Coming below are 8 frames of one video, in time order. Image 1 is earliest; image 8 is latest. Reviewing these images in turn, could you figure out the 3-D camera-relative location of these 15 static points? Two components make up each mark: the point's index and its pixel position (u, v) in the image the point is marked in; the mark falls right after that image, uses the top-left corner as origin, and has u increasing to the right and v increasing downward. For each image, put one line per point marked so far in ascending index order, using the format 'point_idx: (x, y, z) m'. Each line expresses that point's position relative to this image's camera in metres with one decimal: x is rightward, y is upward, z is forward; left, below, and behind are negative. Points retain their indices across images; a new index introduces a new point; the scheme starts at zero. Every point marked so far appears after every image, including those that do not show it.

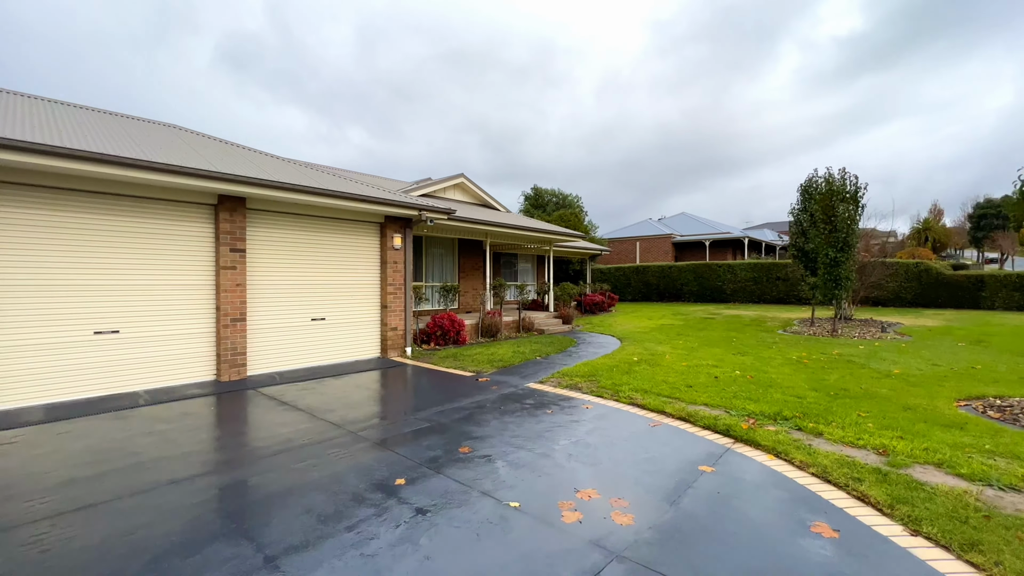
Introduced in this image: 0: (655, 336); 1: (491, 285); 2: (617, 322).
0: (+3.5, -1.2, +10.9) m
1: (-0.6, +0.1, +12.0) m
2: (+3.5, -1.2, +15.0) m
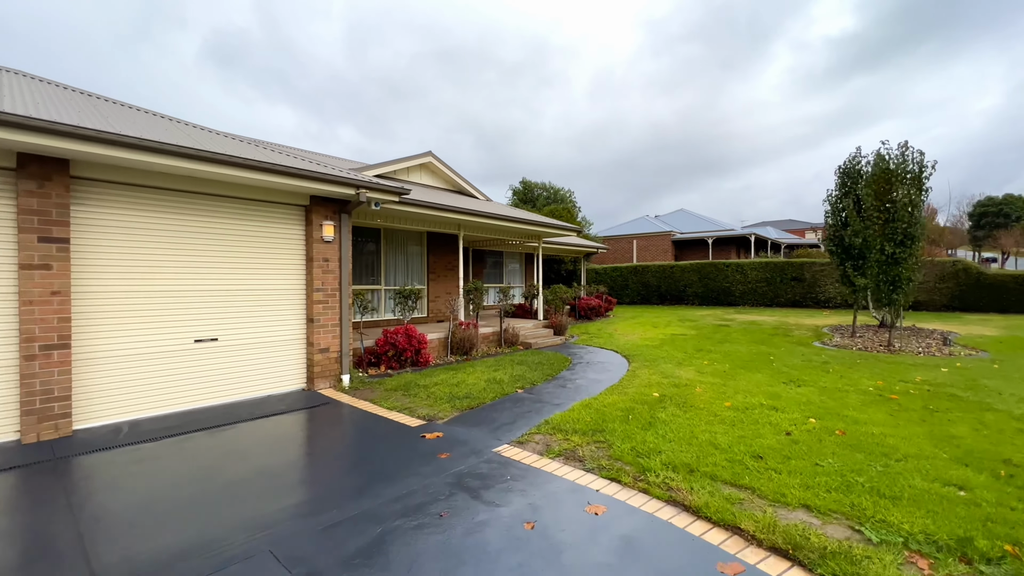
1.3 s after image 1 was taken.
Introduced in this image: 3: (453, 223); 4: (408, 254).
0: (+3.1, -1.3, +8.7) m
1: (-1.0, 0.0, +9.7) m
2: (+3.0, -1.2, +12.7) m
3: (-1.3, +1.5, +10.0) m
4: (-2.5, +0.8, +10.6) m
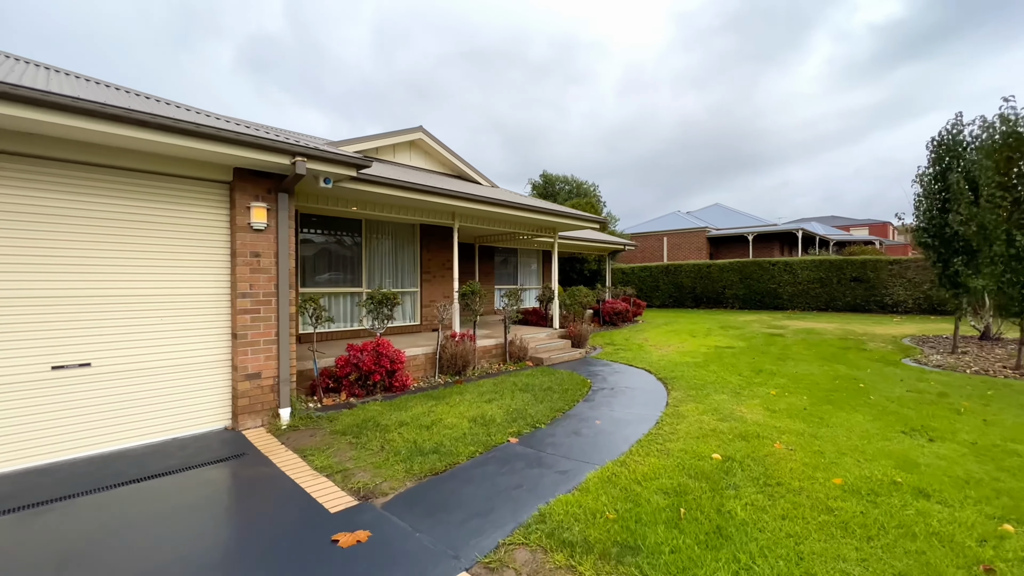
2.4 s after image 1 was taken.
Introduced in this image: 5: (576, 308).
0: (+3.1, -1.3, +6.7) m
1: (-0.9, -0.1, +8.0) m
2: (+3.3, -1.3, +10.7) m
3: (-1.2, +1.4, +8.2) m
4: (-2.3, +0.7, +9.0) m
5: (+1.5, -0.5, +10.2) m
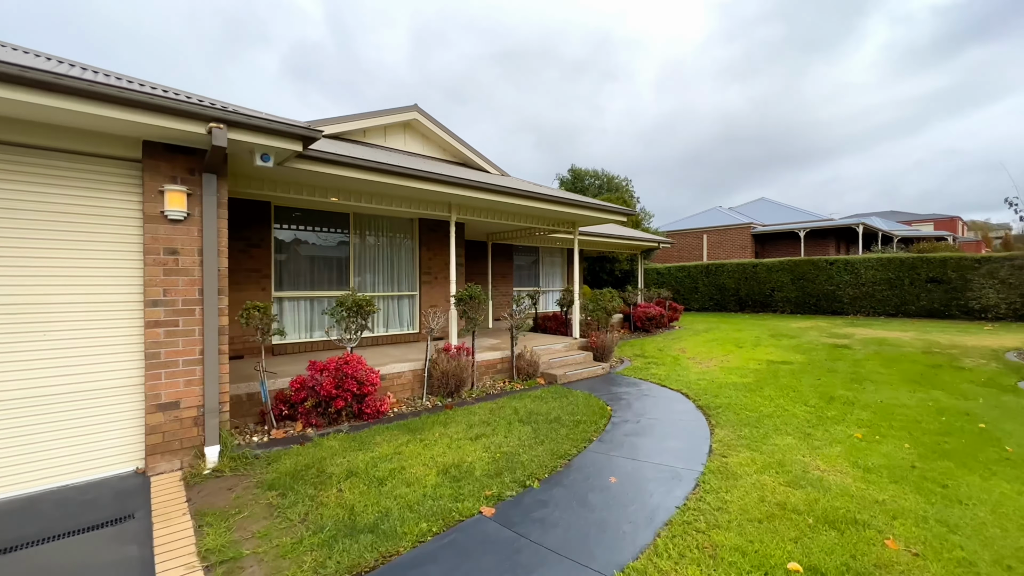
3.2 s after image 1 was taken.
0: (+3.1, -1.4, +5.2) m
1: (-0.8, -0.1, +6.8) m
2: (+3.6, -1.4, +9.2) m
3: (-1.1, +1.4, +7.1) m
4: (-2.1, +0.7, +7.9) m
5: (+1.7, -0.6, +8.8) m
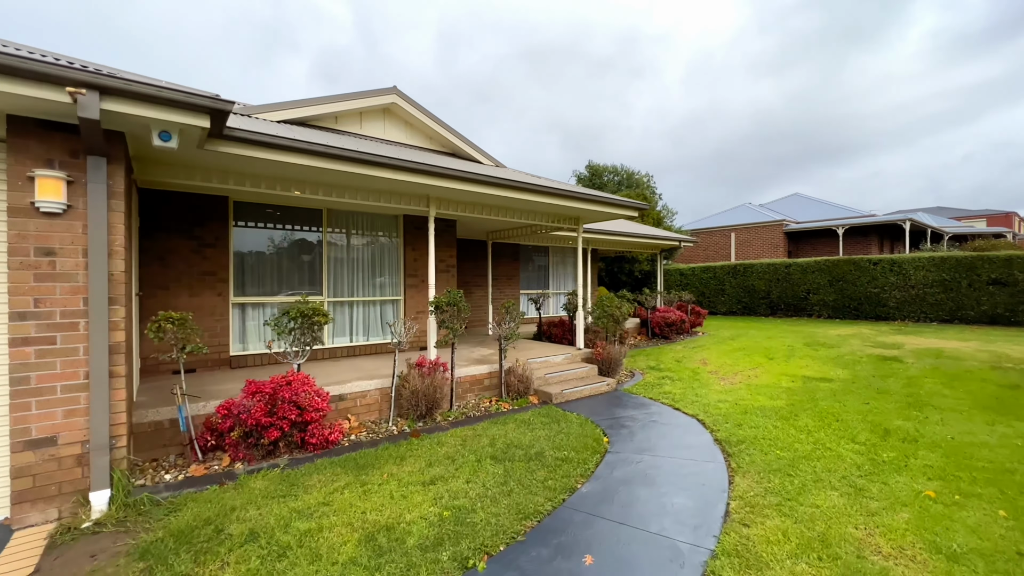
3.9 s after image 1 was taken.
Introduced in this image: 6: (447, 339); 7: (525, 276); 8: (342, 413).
0: (+2.9, -1.5, +4.2) m
1: (-1.0, -0.2, +6.0) m
2: (+3.5, -1.4, +8.1) m
3: (-1.2, +1.3, +6.2) m
4: (-2.2, +0.6, +7.1) m
5: (+1.7, -0.7, +7.8) m
6: (-0.8, -0.7, +5.9) m
7: (+0.3, +0.4, +12.0) m
8: (-1.9, -1.4, +5.0) m
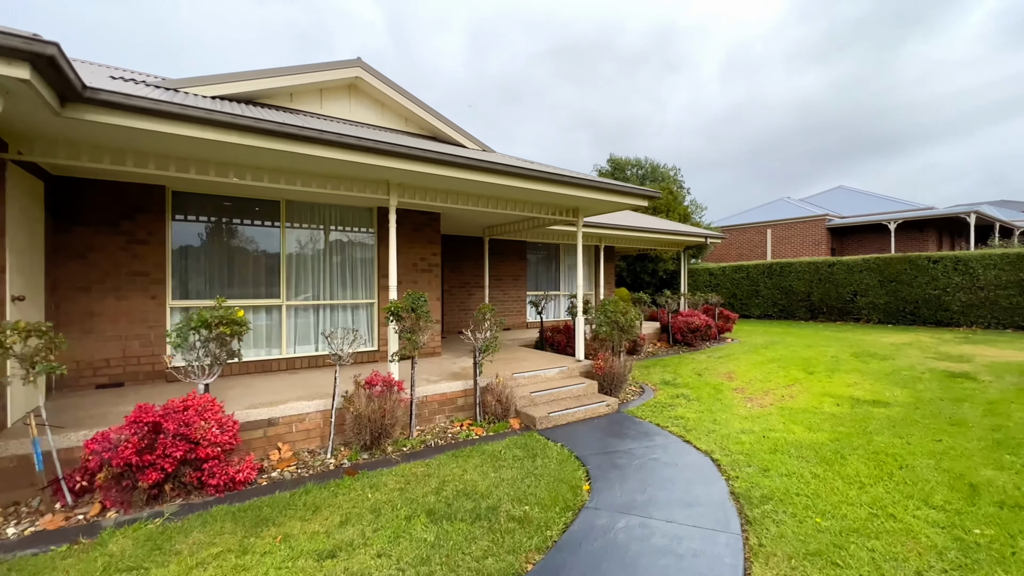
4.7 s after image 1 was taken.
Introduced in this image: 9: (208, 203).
0: (+2.5, -1.5, +3.0) m
1: (-1.3, -0.2, +5.1) m
2: (+3.4, -1.5, +6.9) m
3: (-1.5, +1.3, +5.4) m
4: (-2.4, +0.6, +6.3) m
5: (+1.5, -0.7, +6.8) m
6: (-1.1, -0.7, +5.0) m
7: (+0.5, +0.4, +11.0) m
8: (-2.2, -1.4, +4.1) m
9: (-3.7, +1.0, +5.5) m
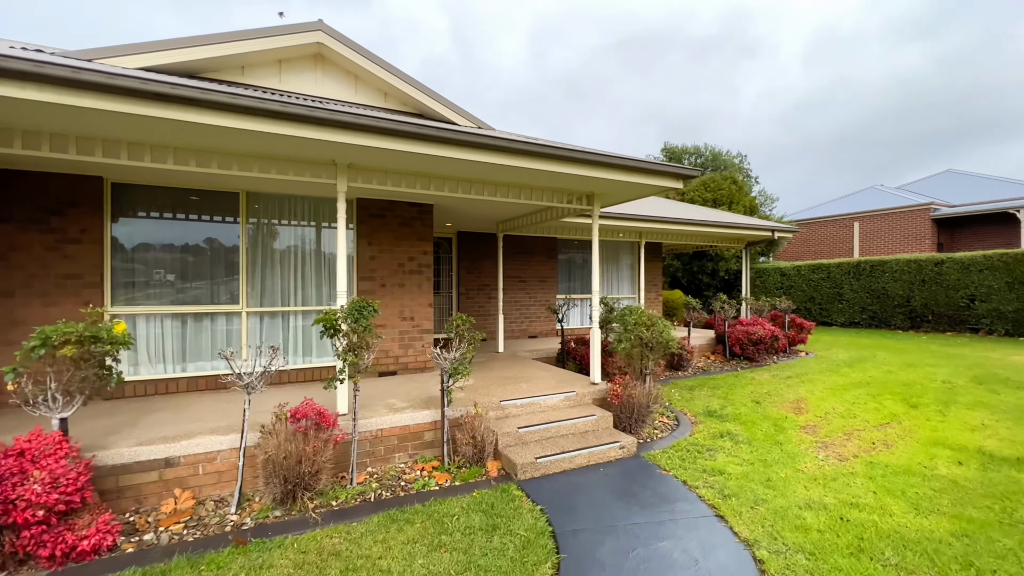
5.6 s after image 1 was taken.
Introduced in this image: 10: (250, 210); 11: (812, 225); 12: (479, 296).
0: (+2.0, -1.5, +1.5) m
1: (-1.4, -0.3, +4.1) m
2: (+3.4, -1.5, +5.3) m
3: (-1.6, +1.2, +4.4) m
4: (-2.4, +0.5, +5.5) m
5: (+1.5, -0.8, +5.4) m
6: (-1.3, -0.7, +4.0) m
7: (+1.1, +0.3, +9.8) m
8: (-2.5, -1.4, +3.3) m
9: (-3.9, +1.0, +4.8) m
10: (-3.0, +0.9, +5.2) m
11: (+13.1, +2.8, +19.5) m
12: (-0.7, -0.2, +9.1) m
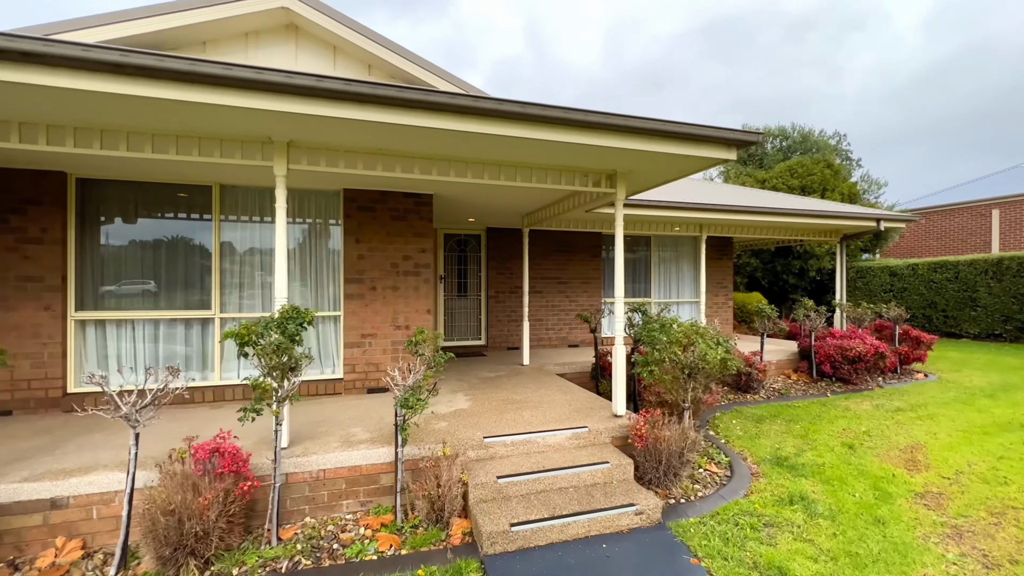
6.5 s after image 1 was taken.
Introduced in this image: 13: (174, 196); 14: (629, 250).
0: (+1.4, -1.6, +0.3) m
1: (-1.6, -0.3, +3.3) m
2: (+3.4, -1.6, +3.7) m
3: (-1.7, +1.2, +3.7) m
4: (-2.4, +0.5, +4.9) m
5: (+1.6, -0.8, +4.1) m
6: (-1.5, -0.8, +3.2) m
7: (+1.8, +0.3, +8.5) m
8: (-2.8, -1.5, +2.7) m
9: (-3.9, +1.0, +4.5) m
10: (-3.0, +0.9, +4.7) m
11: (+15.3, +2.7, +16.2) m
12: (0.0, -0.2, +8.1) m
13: (-3.7, +1.0, +4.4) m
14: (+2.2, +0.8, +8.8) m
